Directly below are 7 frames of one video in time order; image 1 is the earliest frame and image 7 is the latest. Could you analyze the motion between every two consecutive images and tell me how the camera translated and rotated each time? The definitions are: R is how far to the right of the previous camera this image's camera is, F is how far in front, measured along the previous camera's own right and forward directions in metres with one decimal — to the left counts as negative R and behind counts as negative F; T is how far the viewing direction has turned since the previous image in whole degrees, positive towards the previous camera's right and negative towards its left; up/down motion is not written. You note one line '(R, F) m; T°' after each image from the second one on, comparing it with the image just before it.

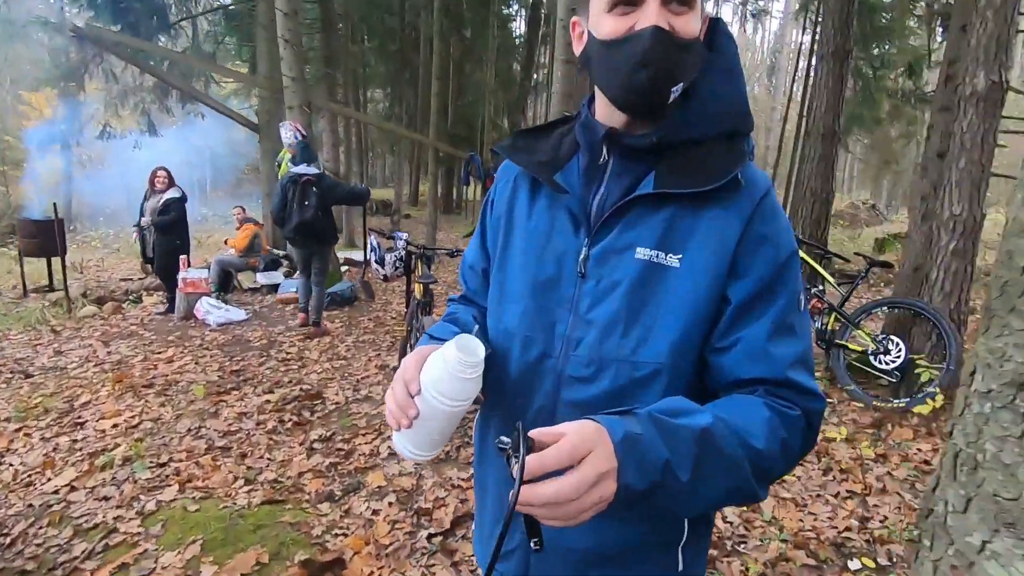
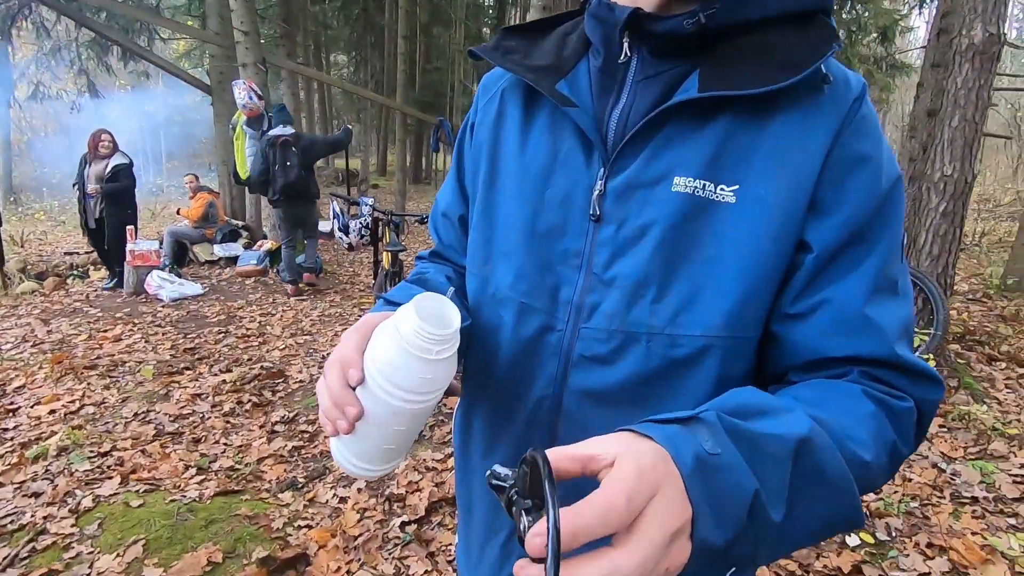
(0.0, +0.3) m; +3°
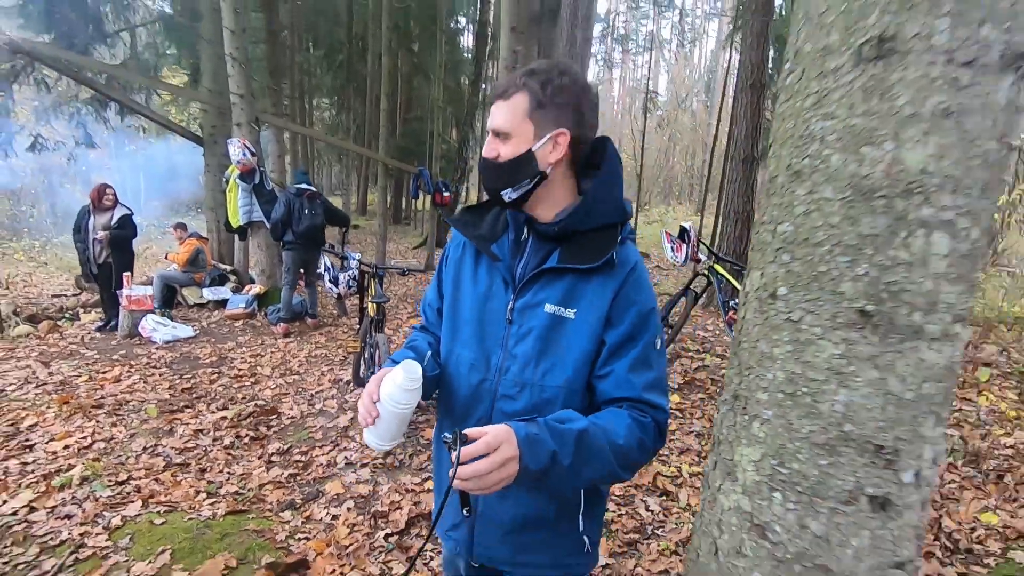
(+0.1, -0.7) m; +2°
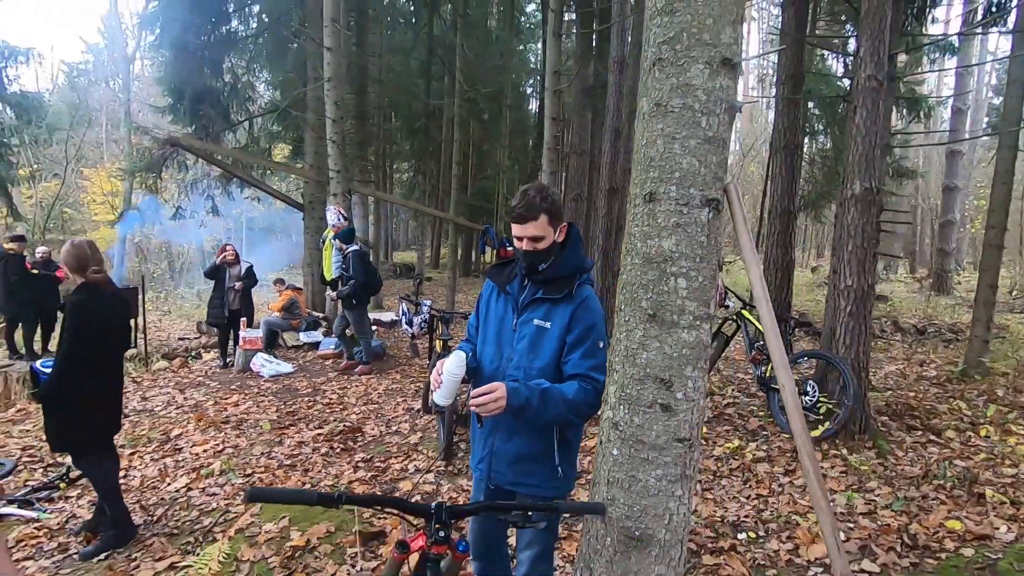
(+0.3, -1.0) m; -7°
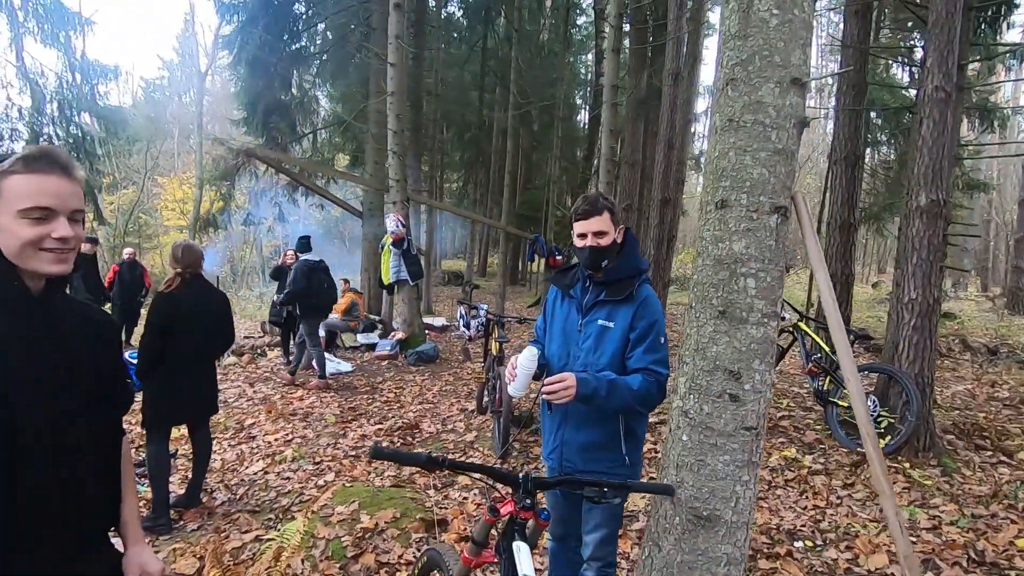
(-0.1, -0.2) m; -5°
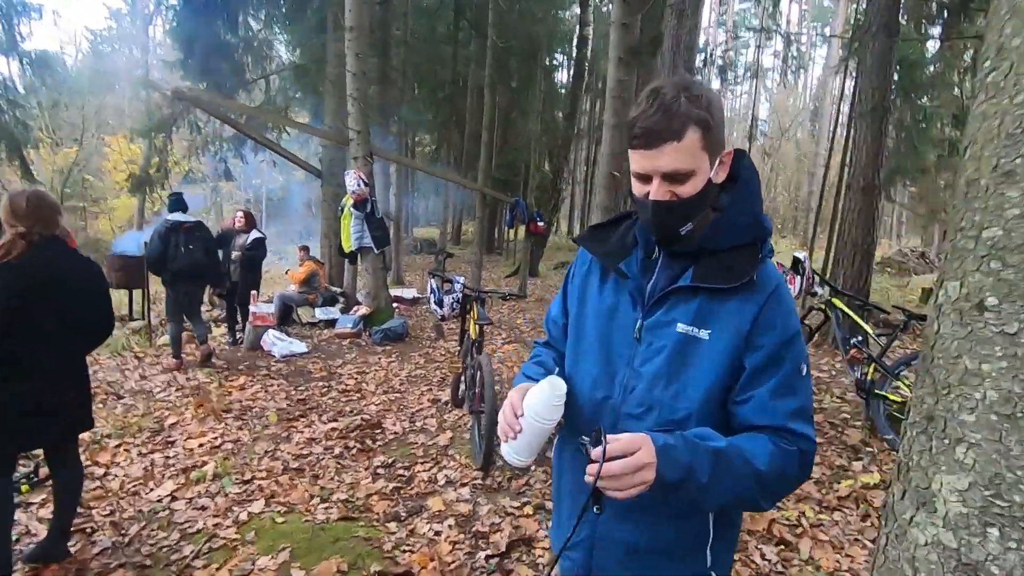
(-0.1, +1.3) m; +3°
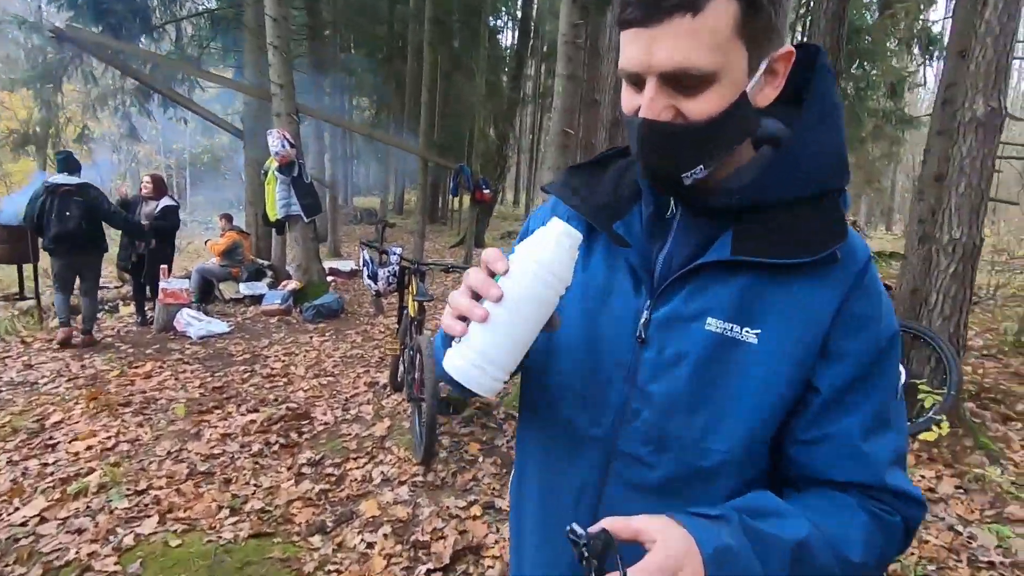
(0.0, +0.6) m; +6°
